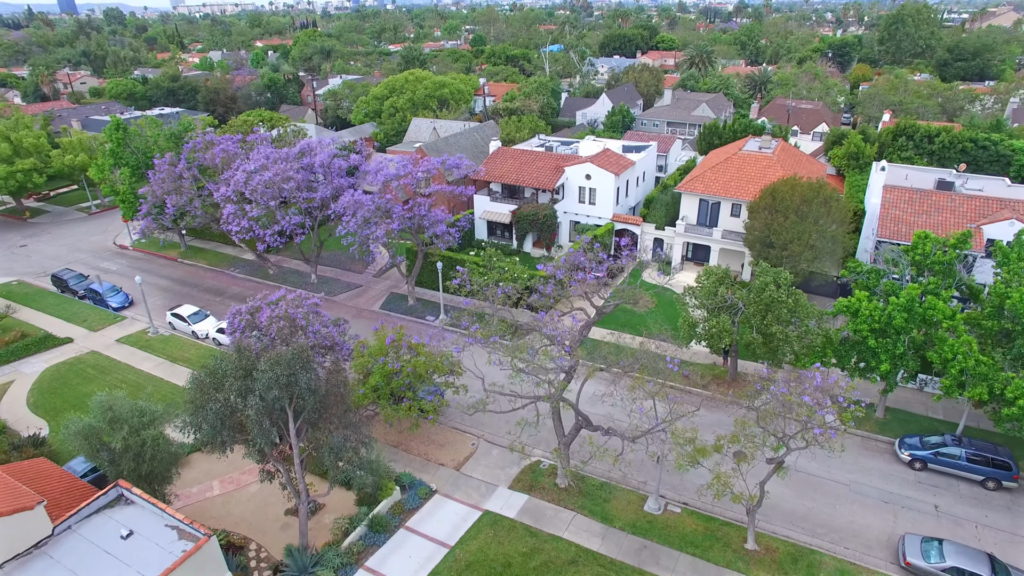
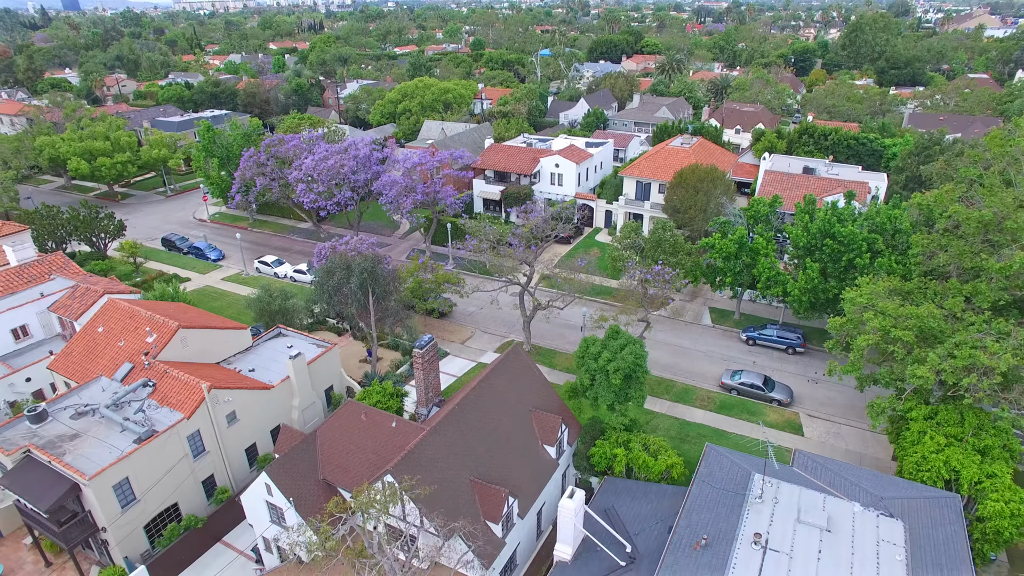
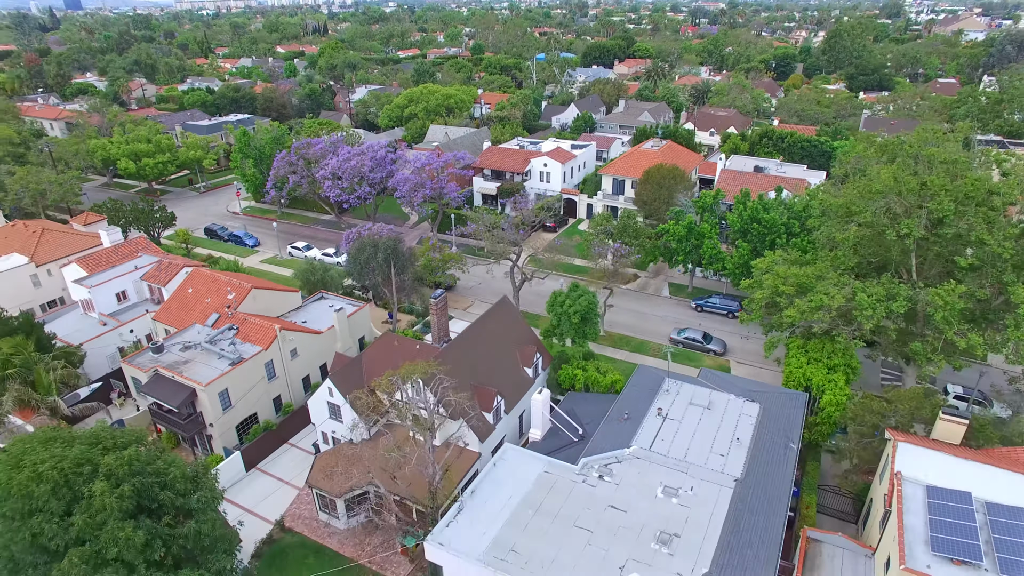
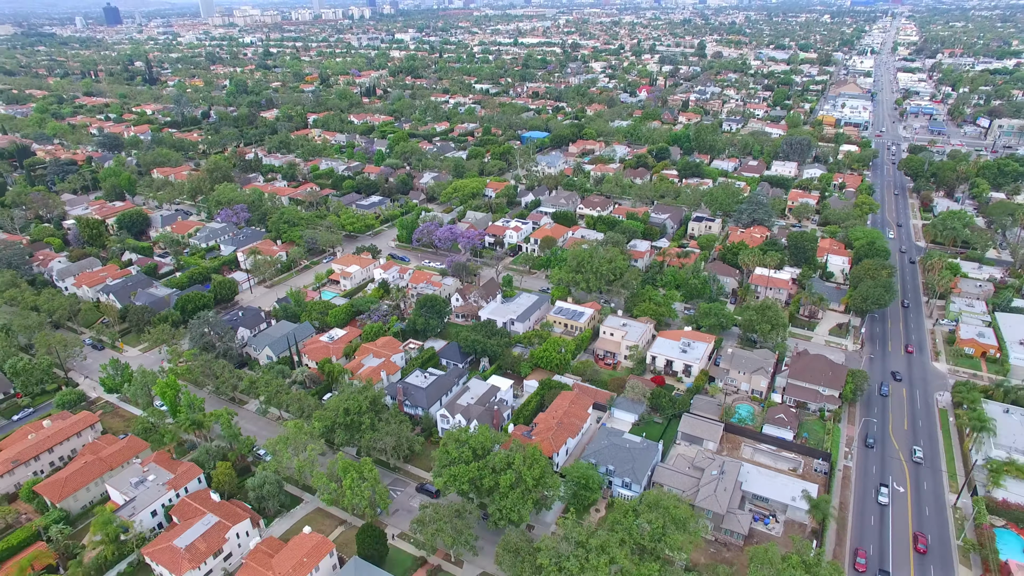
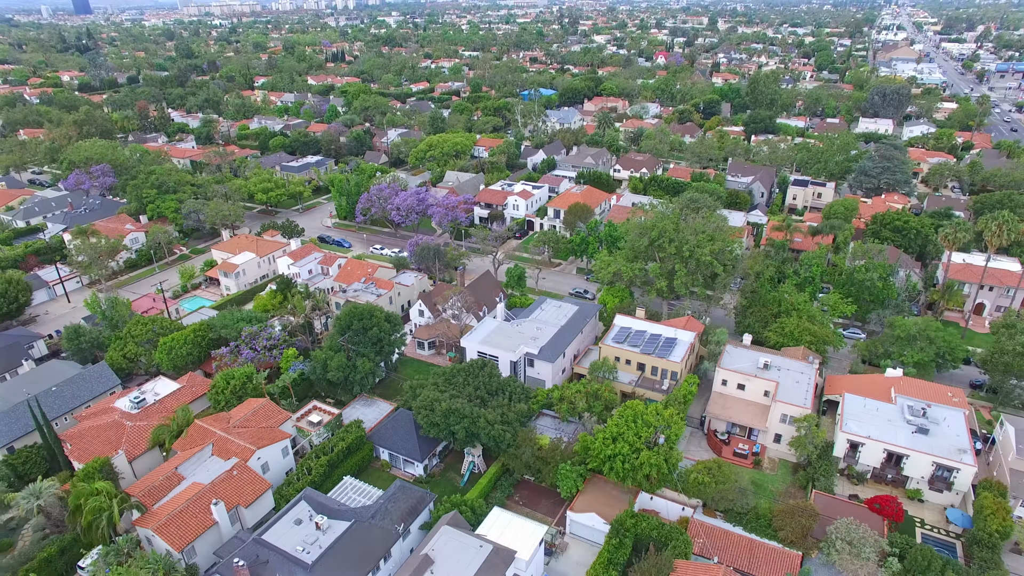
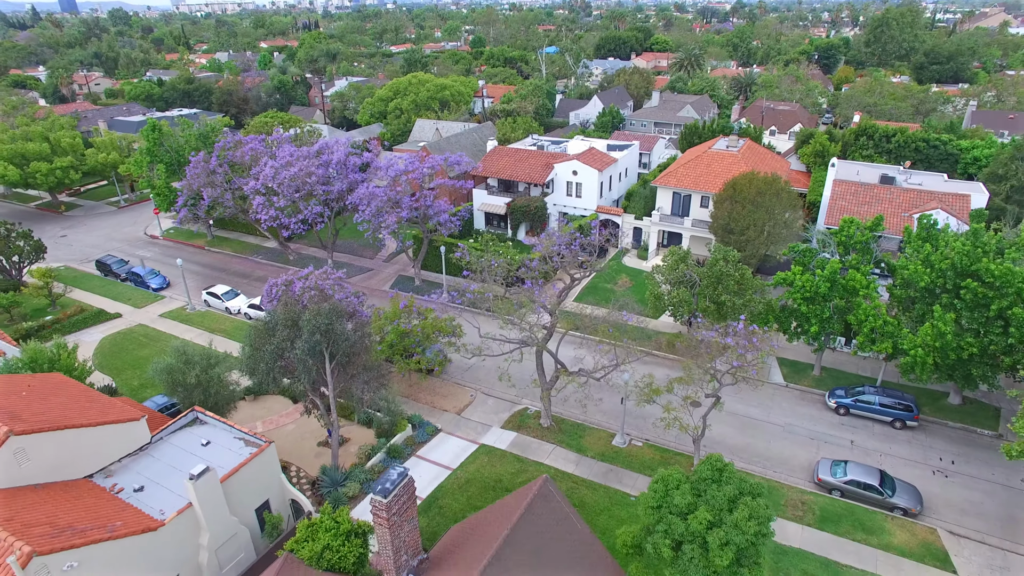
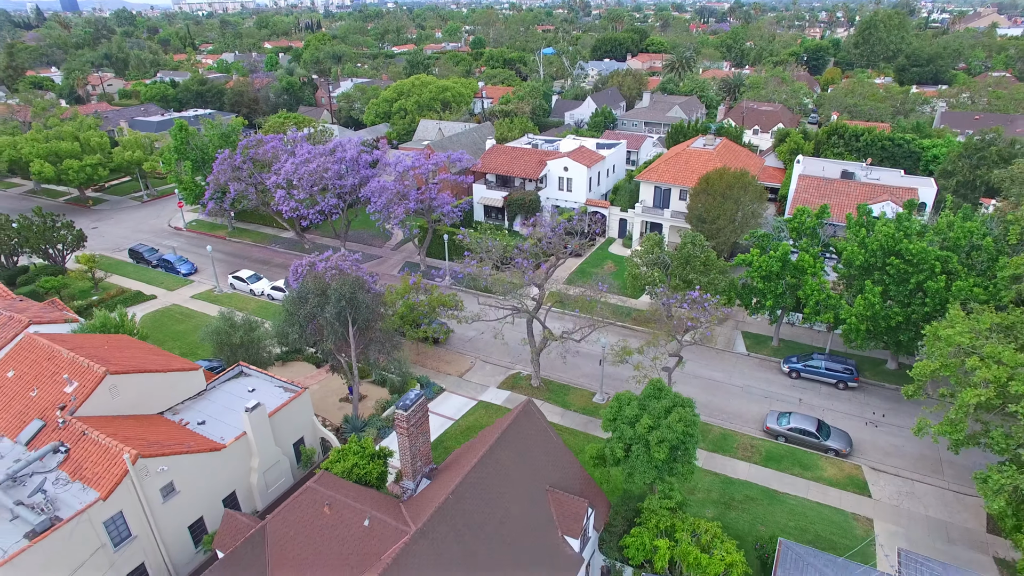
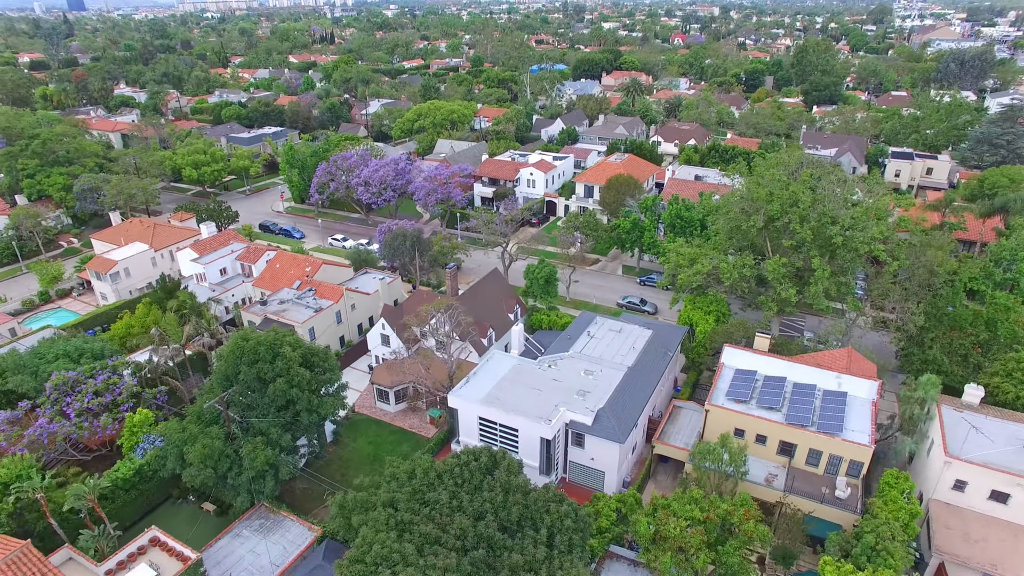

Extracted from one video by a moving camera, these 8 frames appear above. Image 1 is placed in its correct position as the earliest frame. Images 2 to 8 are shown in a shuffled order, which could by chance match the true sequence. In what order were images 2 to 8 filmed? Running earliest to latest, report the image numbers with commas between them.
6, 7, 2, 3, 8, 5, 4
